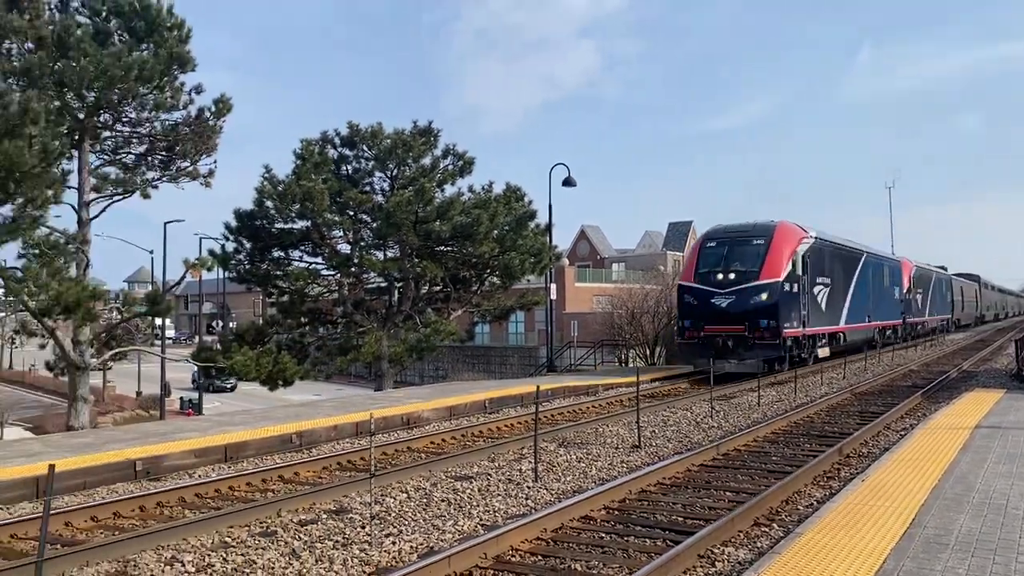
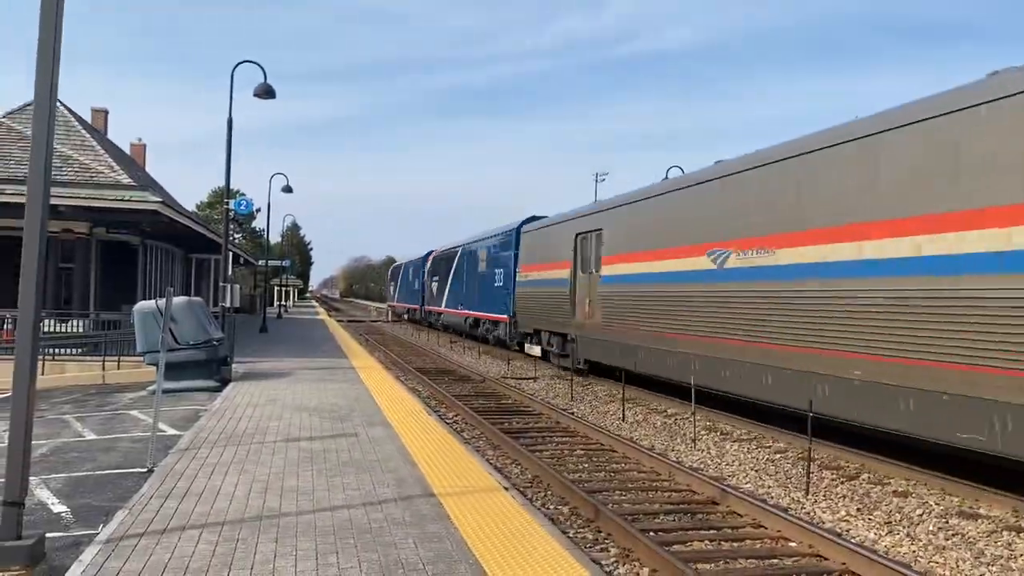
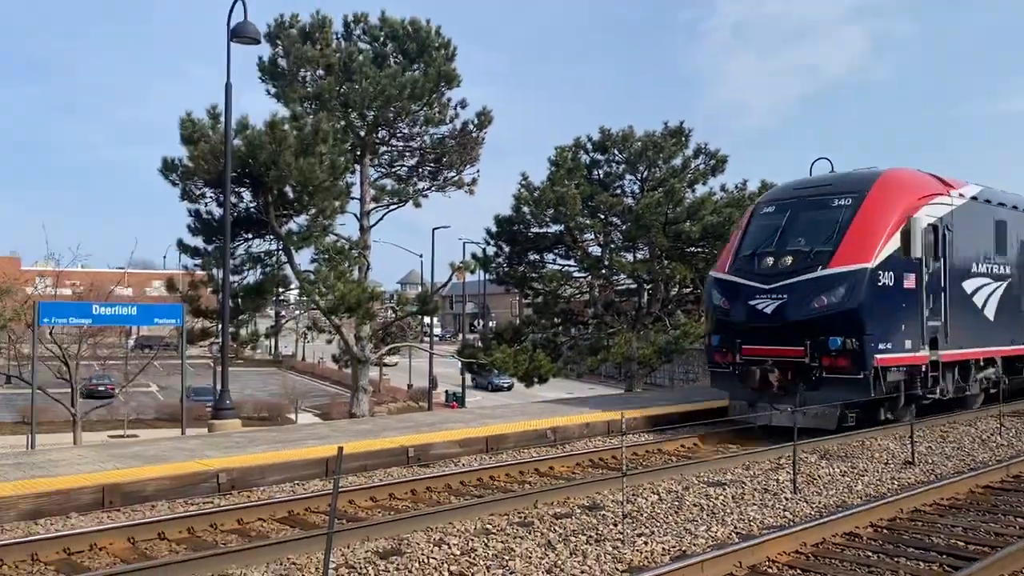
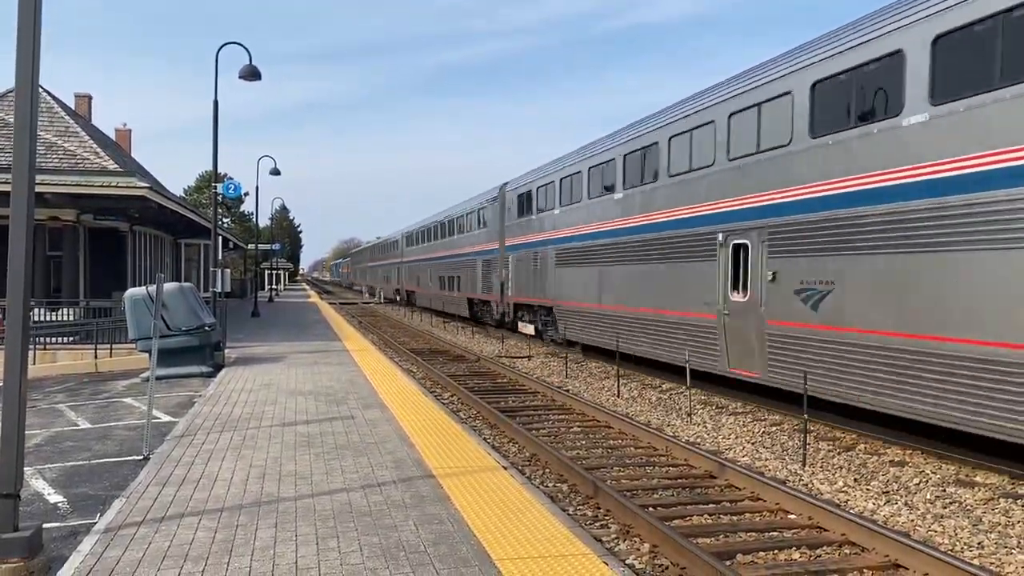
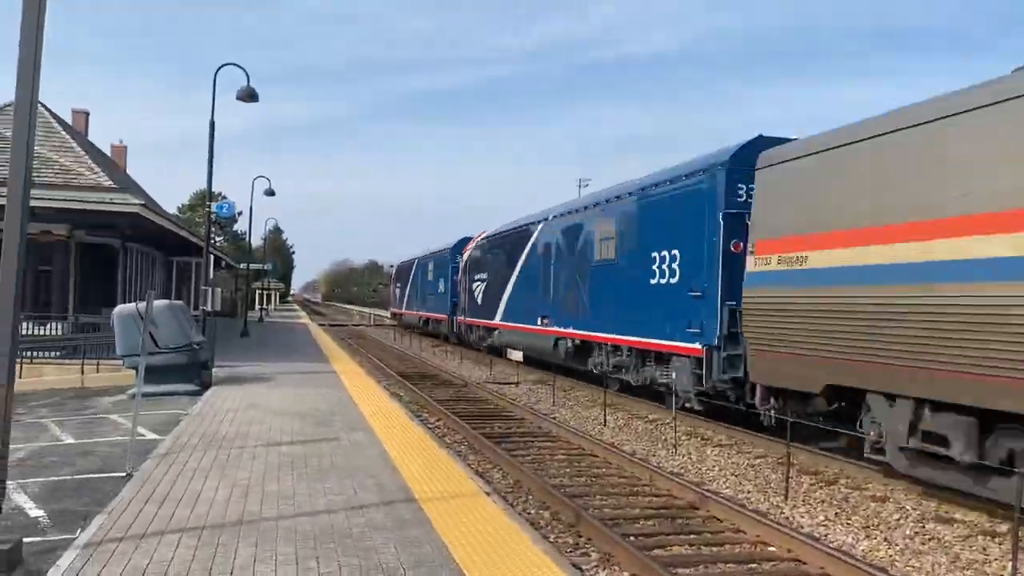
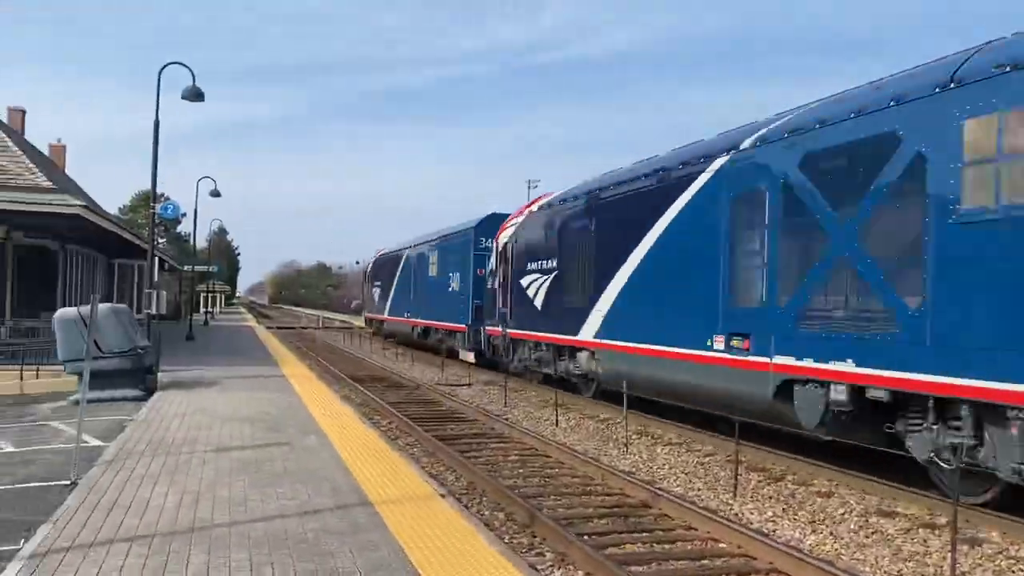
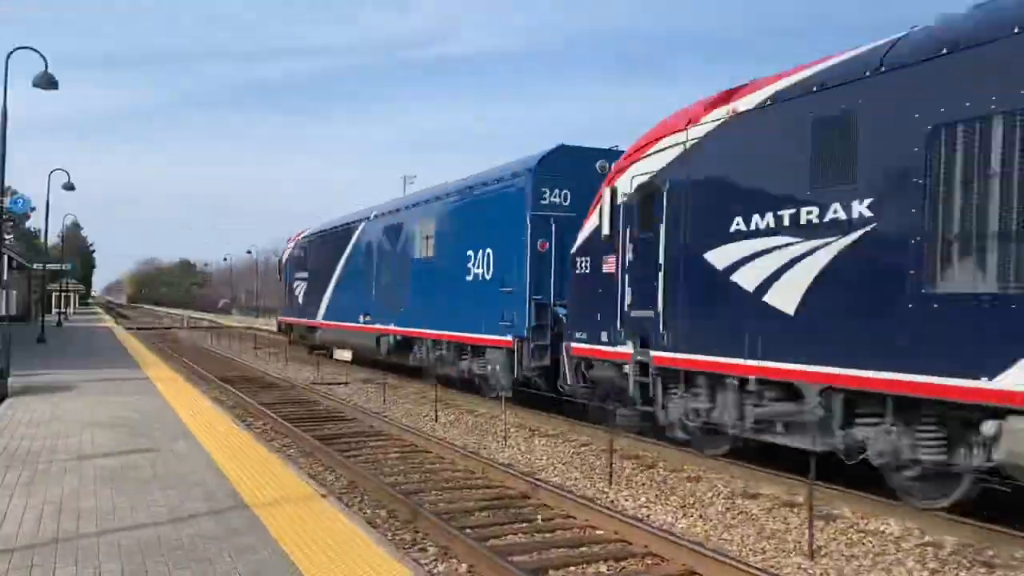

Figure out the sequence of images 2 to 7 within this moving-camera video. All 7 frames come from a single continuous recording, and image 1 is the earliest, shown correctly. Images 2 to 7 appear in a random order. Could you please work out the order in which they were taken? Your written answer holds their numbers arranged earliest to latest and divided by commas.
3, 7, 6, 5, 2, 4
